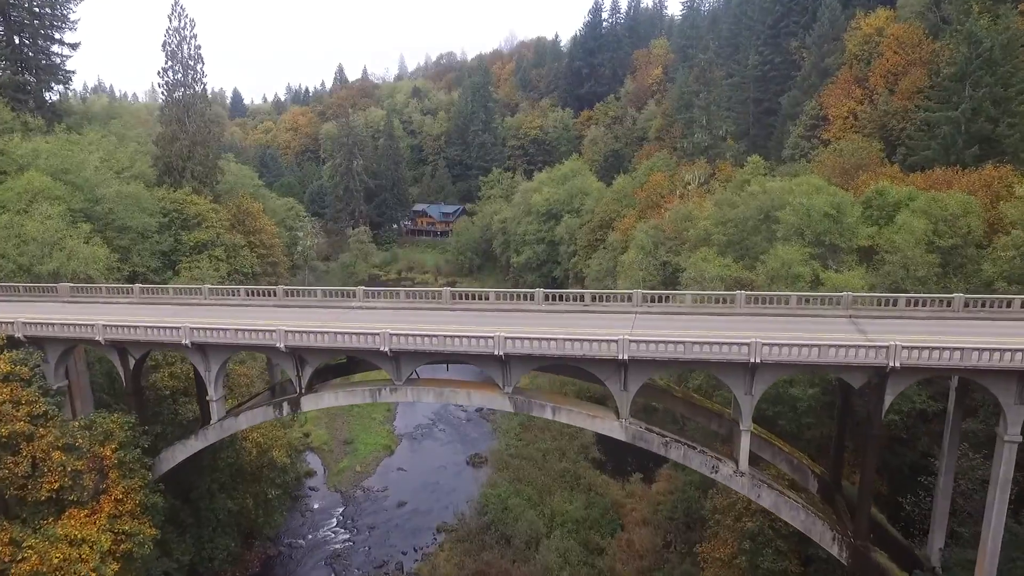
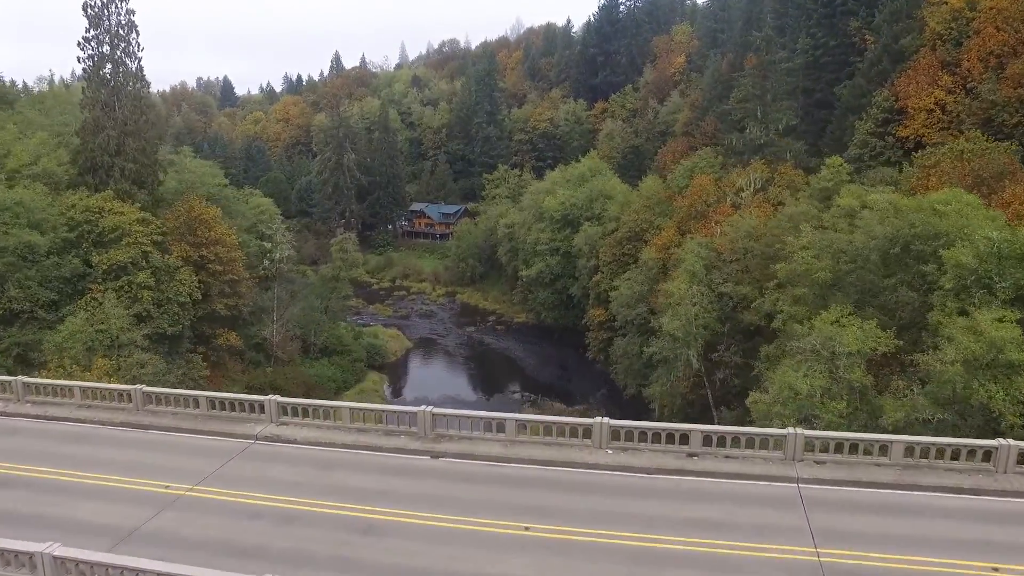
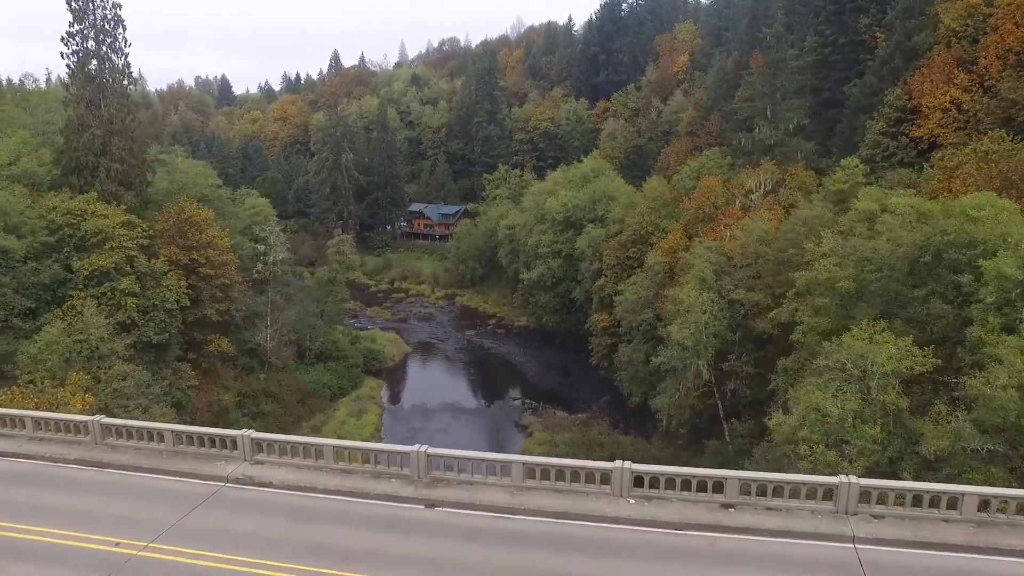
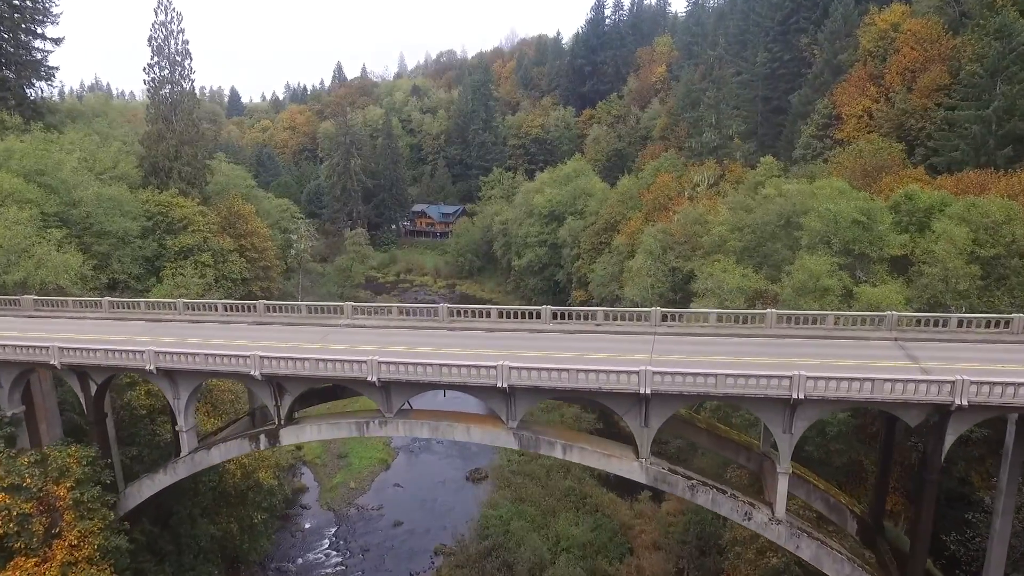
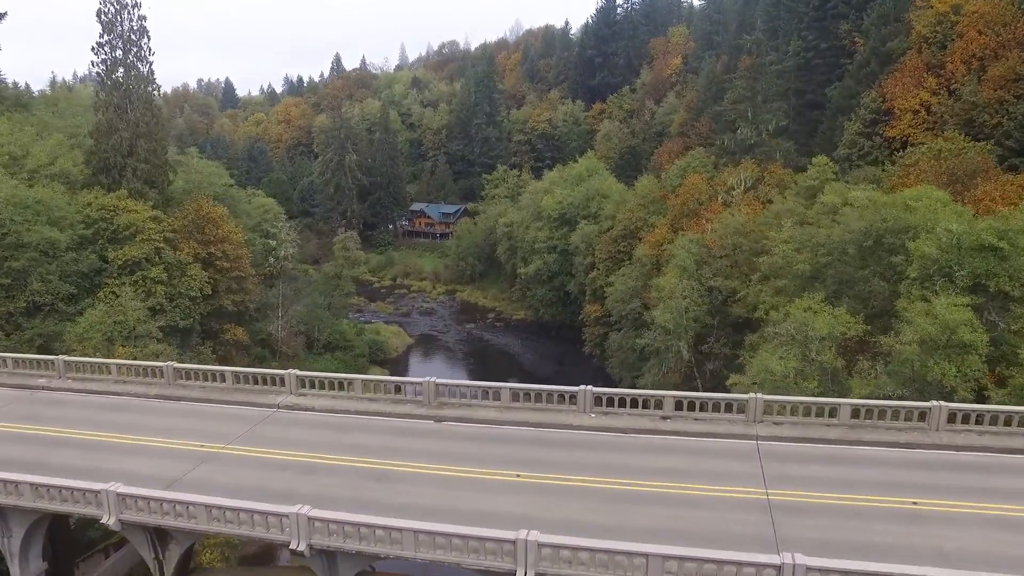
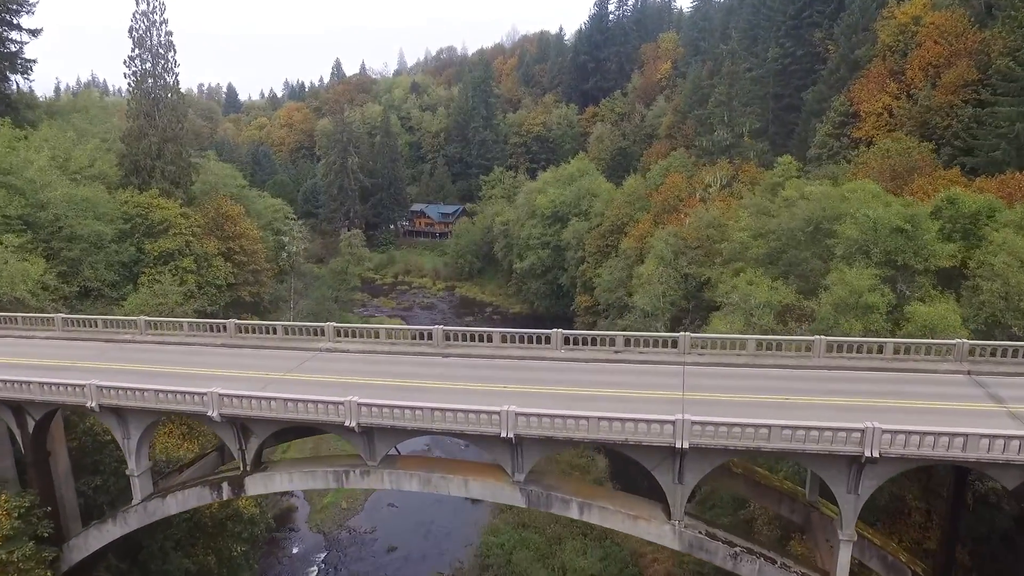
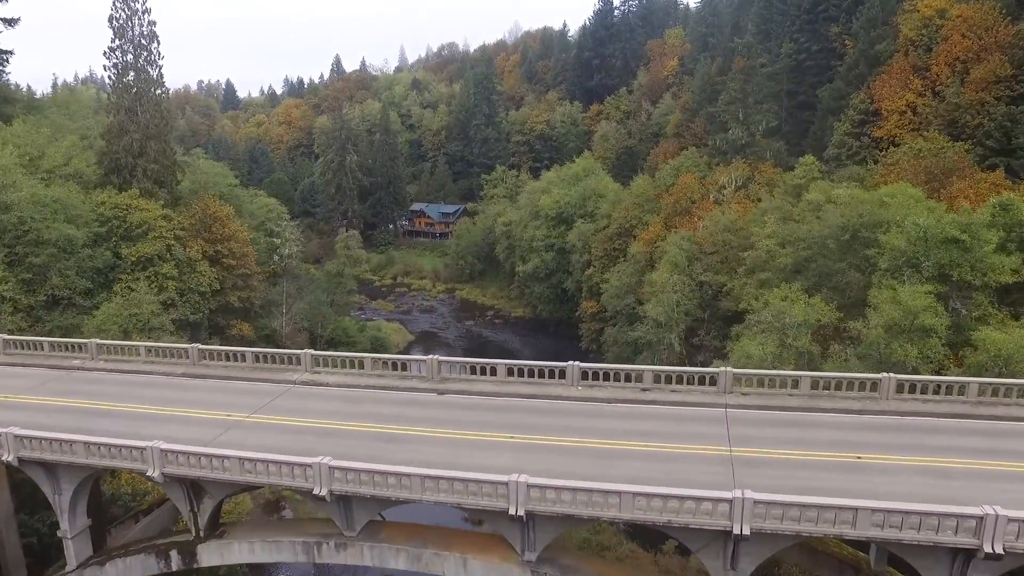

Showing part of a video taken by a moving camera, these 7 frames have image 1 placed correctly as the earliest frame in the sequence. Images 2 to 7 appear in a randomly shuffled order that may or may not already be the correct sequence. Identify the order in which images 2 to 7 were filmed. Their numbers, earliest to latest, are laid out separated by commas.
4, 6, 7, 5, 2, 3
